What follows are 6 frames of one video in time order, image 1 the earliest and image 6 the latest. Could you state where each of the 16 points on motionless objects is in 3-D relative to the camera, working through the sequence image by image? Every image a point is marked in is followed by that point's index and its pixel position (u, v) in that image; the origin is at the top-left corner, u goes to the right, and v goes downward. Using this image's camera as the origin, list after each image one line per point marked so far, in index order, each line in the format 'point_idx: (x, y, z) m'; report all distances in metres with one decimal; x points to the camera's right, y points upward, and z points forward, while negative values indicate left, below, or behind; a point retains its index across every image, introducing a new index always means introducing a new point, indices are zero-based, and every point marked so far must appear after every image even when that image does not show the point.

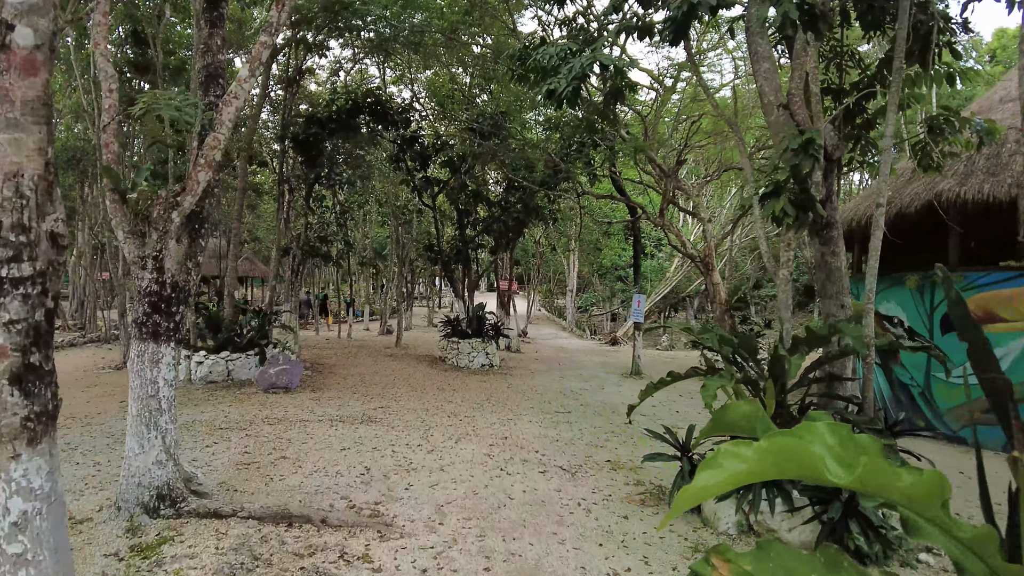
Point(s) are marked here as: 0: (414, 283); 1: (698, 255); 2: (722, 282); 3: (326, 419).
0: (-2.9, +0.1, +18.9) m
1: (+3.3, +0.6, +11.5) m
2: (+3.7, +0.1, +11.4) m
3: (-1.9, -1.3, +6.4) m
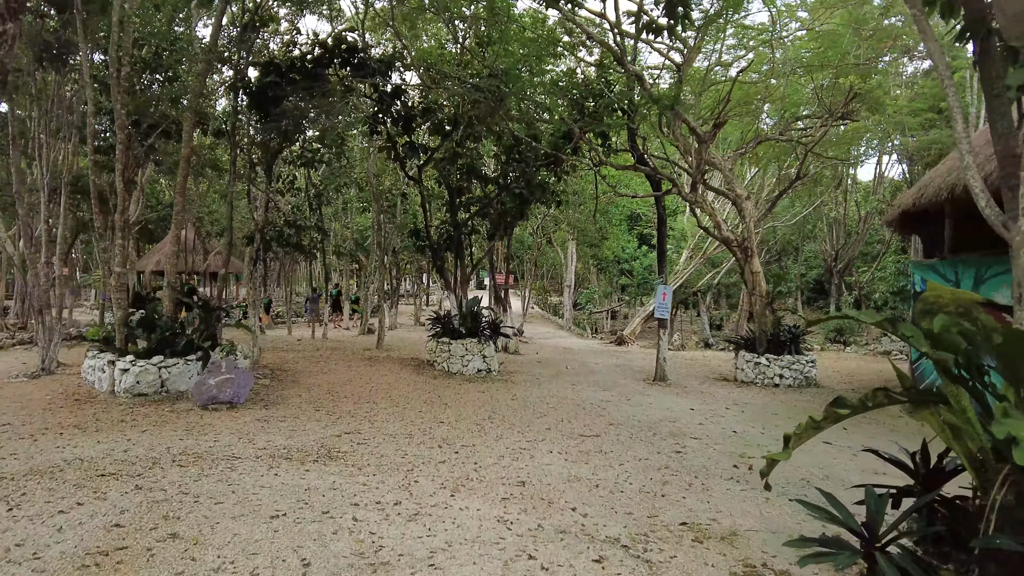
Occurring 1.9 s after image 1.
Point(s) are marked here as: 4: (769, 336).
0: (-3.0, +0.3, +17.0) m
1: (+3.3, +0.7, +9.7) m
2: (+3.7, +0.3, +9.6) m
3: (-1.7, -1.2, +4.6) m
4: (+3.8, -0.7, +9.5) m
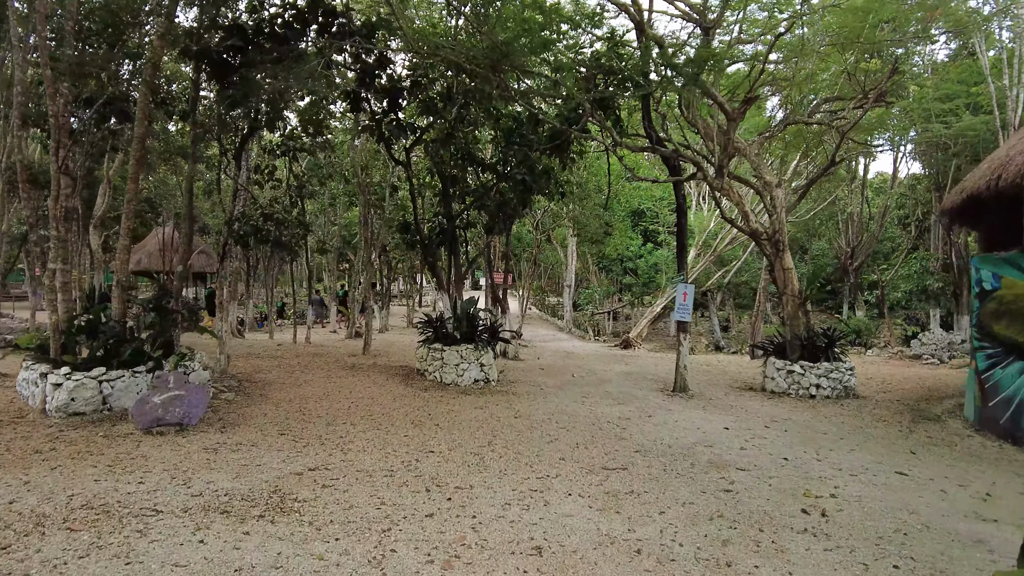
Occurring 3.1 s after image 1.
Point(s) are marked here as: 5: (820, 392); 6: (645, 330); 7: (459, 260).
0: (-3.0, +0.3, +15.9) m
1: (+3.4, +0.8, +8.6) m
2: (+3.7, +0.3, +8.6) m
3: (-1.7, -1.2, +3.5) m
4: (+3.8, -0.7, +8.5) m
5: (+3.9, -1.3, +8.2) m
6: (+3.4, -1.1, +16.4) m
7: (-0.8, +0.4, +9.8) m
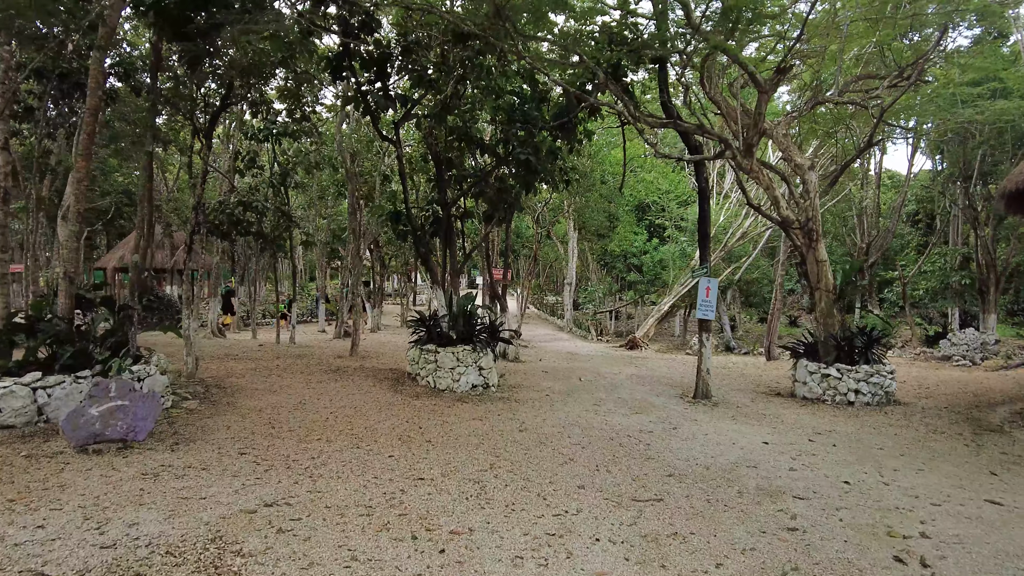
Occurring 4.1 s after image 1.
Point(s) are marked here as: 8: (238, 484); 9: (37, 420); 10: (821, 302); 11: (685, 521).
0: (-3.0, +0.4, +15.0) m
1: (+3.4, +0.8, +7.8) m
2: (+3.7, +0.4, +7.7) m
3: (-1.6, -1.1, +2.5) m
4: (+3.8, -0.6, +7.6) m
5: (+3.9, -1.3, +7.4) m
6: (+3.3, -1.0, +15.6) m
7: (-0.8, +0.5, +8.9) m
8: (-1.6, -1.1, +3.7) m
9: (-3.9, -1.1, +5.4) m
10: (+3.7, -0.2, +7.8) m
11: (+0.9, -1.2, +3.5) m
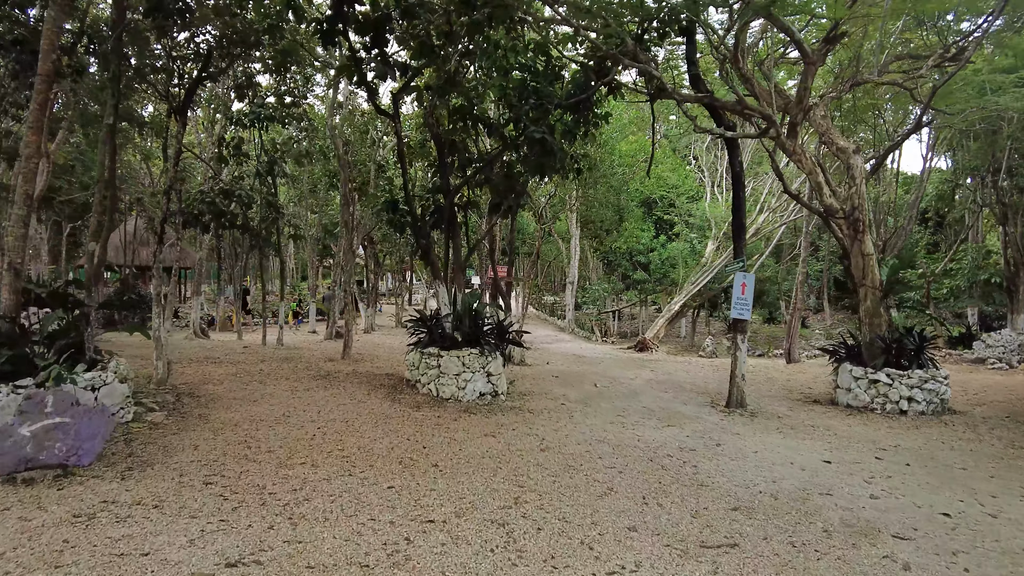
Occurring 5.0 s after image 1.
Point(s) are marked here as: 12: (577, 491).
0: (-3.0, +0.4, +14.1) m
1: (+3.5, +0.9, +7.0) m
2: (+3.8, +0.4, +6.9) m
3: (-1.4, -1.0, +1.7) m
4: (+3.9, -0.6, +6.8) m
5: (+4.1, -1.2, +6.6) m
6: (+3.4, -1.0, +14.8) m
7: (-0.7, +0.5, +8.1) m
8: (-1.4, -1.1, +2.9) m
9: (-3.8, -1.0, +4.5) m
10: (+3.8, -0.1, +7.1) m
11: (+1.1, -1.2, +2.7) m
12: (+0.4, -1.1, +3.7) m
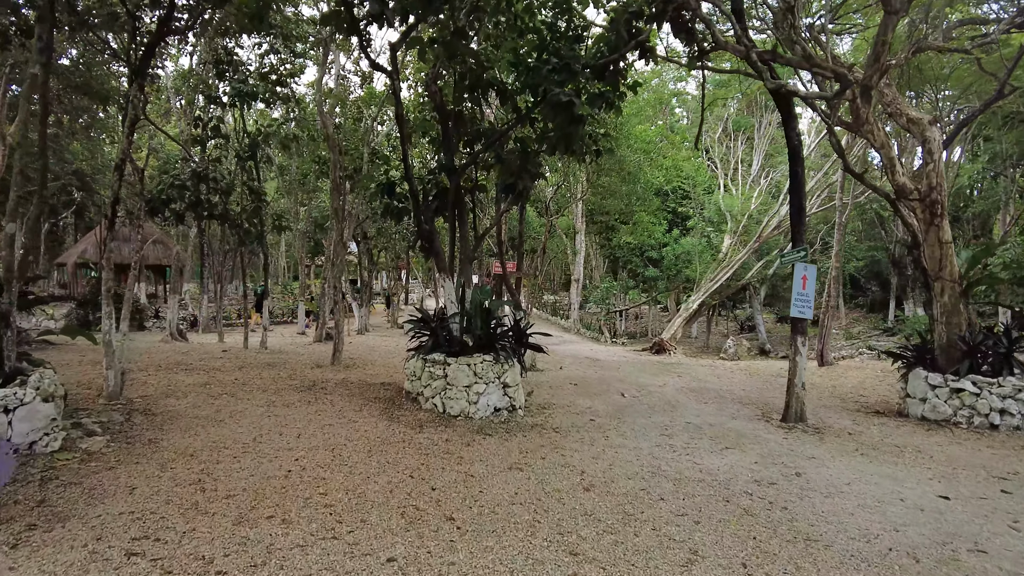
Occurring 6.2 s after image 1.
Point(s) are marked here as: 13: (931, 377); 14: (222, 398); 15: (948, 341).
0: (-2.9, +0.4, +13.1) m
1: (+3.7, +0.9, +6.0) m
2: (+4.0, +0.5, +5.9) m
3: (-1.2, -1.0, +0.7) m
4: (+4.1, -0.5, +5.8) m
5: (+4.2, -1.2, +5.6) m
6: (+3.5, -0.9, +13.8) m
7: (-0.5, +0.6, +7.1) m
8: (-1.2, -1.0, +1.8) m
9: (-3.6, -1.0, +3.4) m
10: (+4.0, -0.1, +6.1) m
11: (+1.3, -1.1, +1.7) m
12: (+0.6, -1.1, +2.6) m
13: (+3.8, -0.8, +5.9) m
14: (-2.6, -1.0, +5.8) m
15: (+4.0, -0.5, +5.9) m
